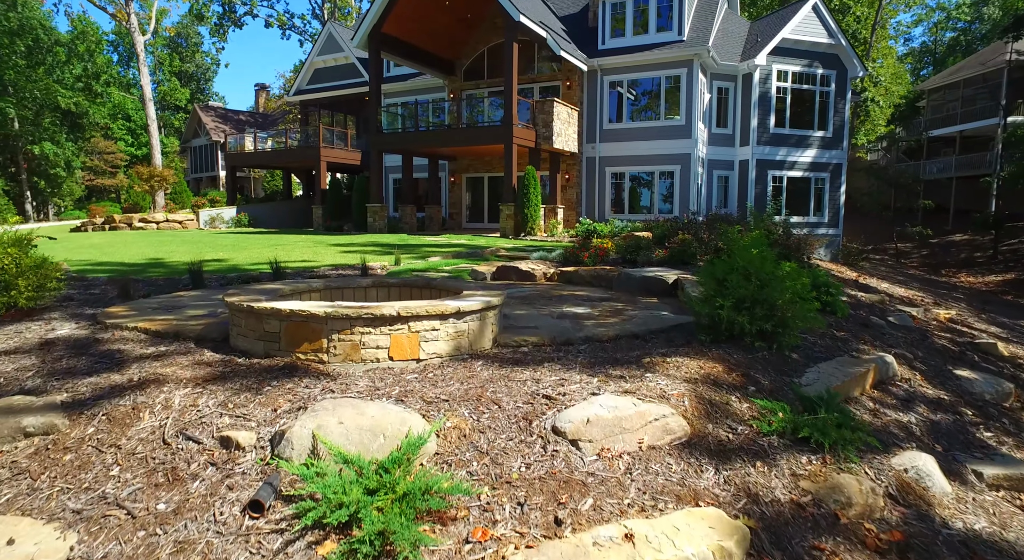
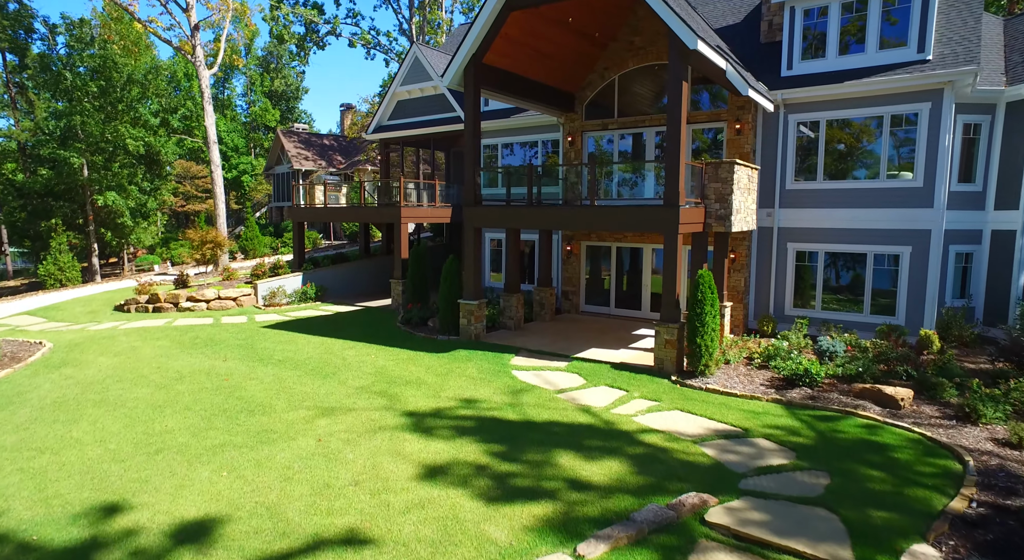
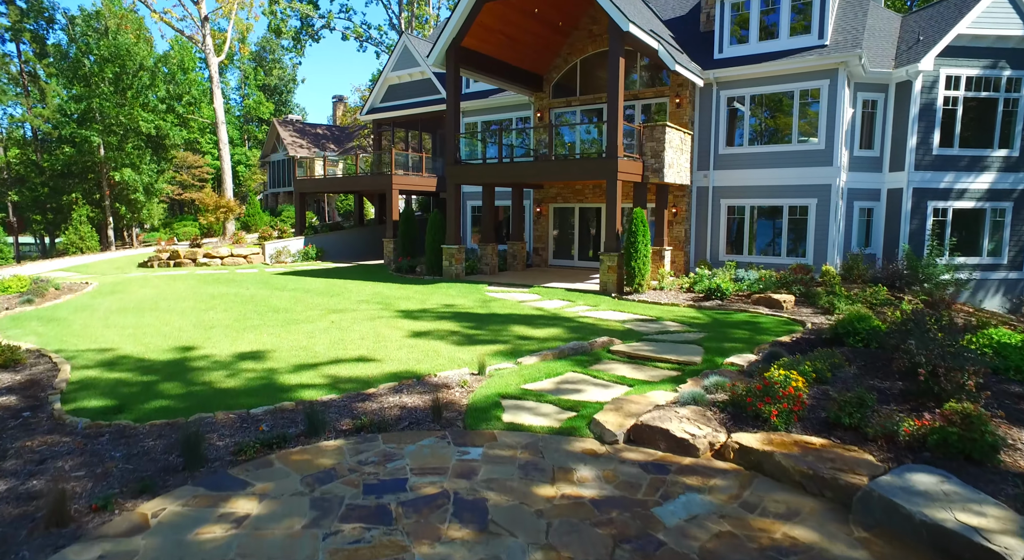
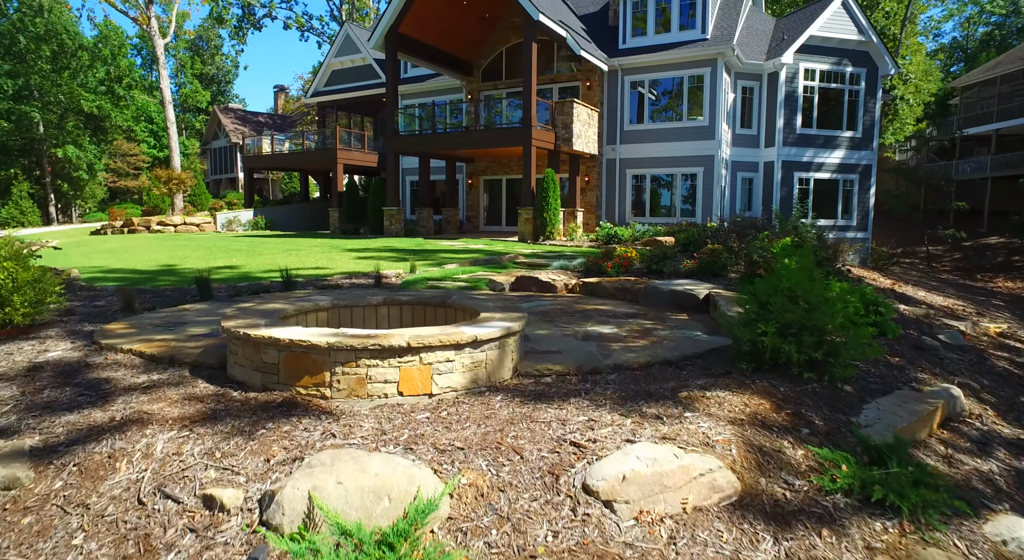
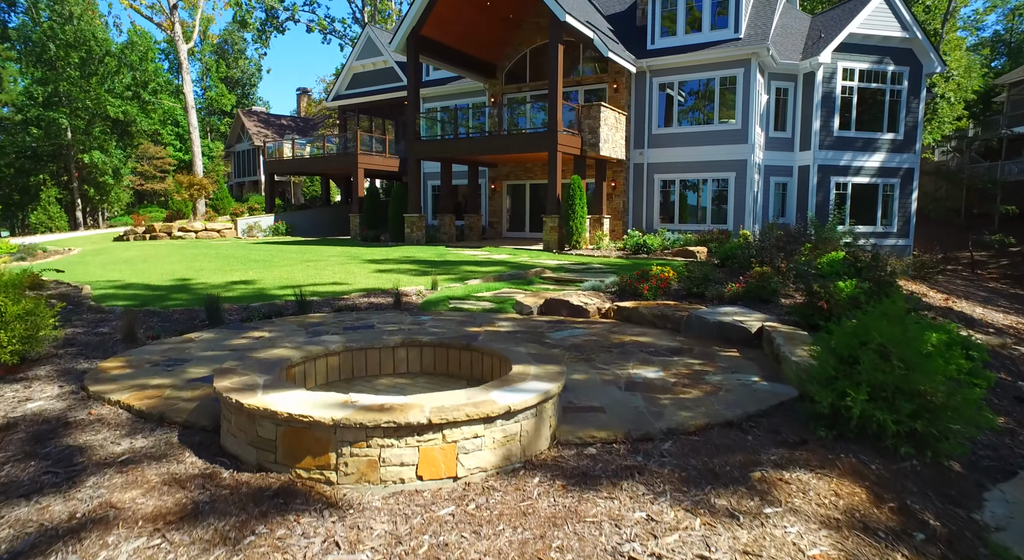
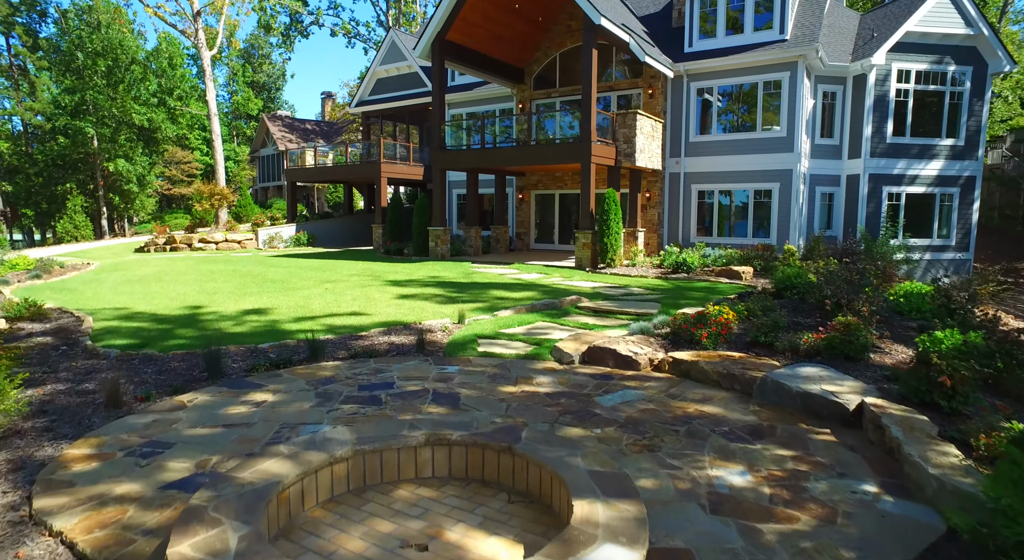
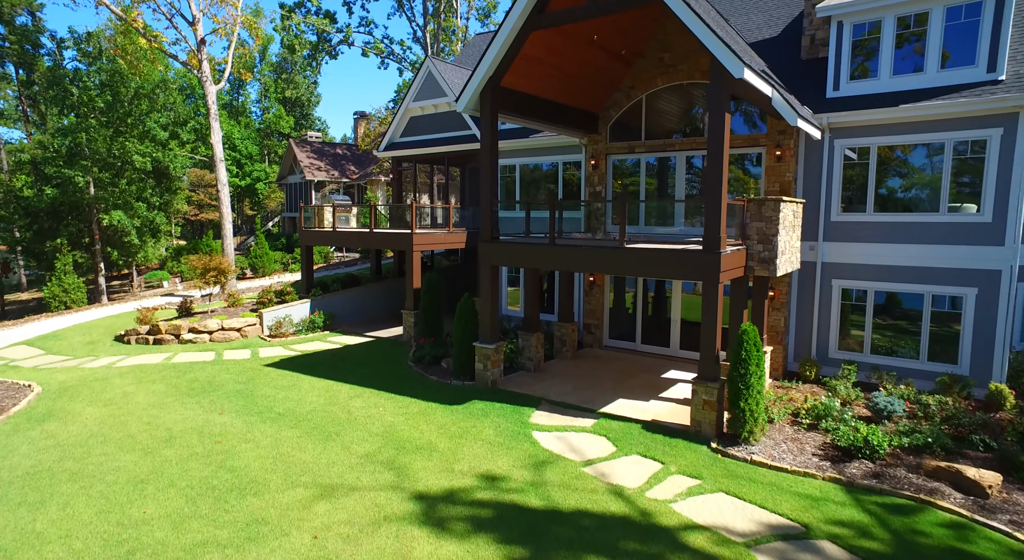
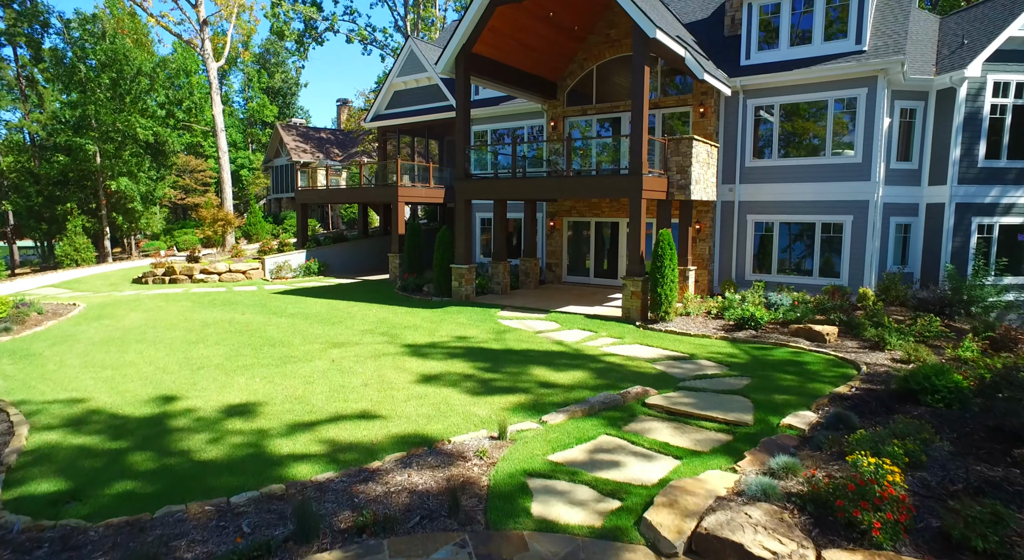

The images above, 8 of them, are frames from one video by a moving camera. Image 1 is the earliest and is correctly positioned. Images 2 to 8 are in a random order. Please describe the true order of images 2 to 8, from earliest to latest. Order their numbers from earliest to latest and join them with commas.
4, 5, 6, 3, 8, 2, 7
